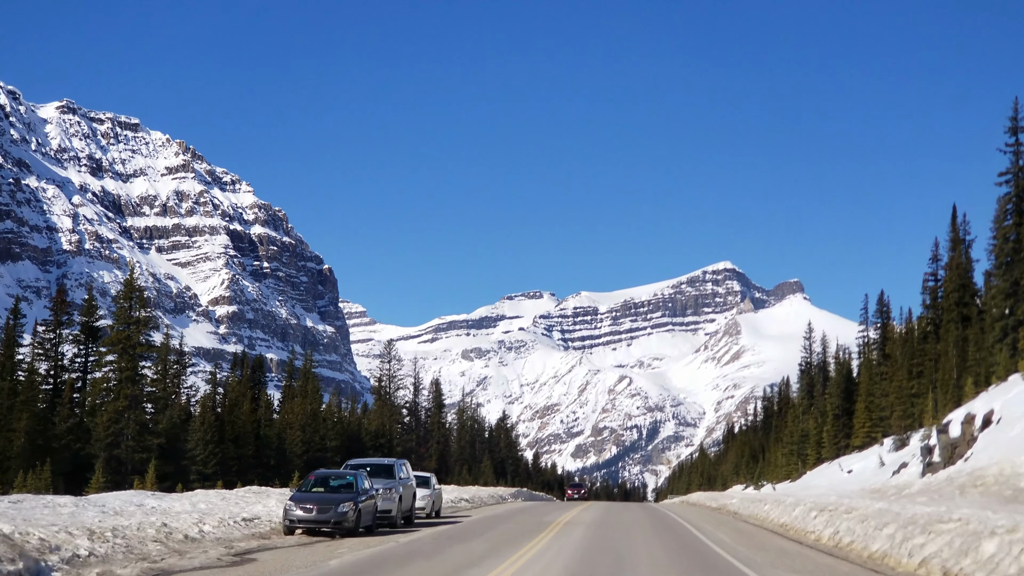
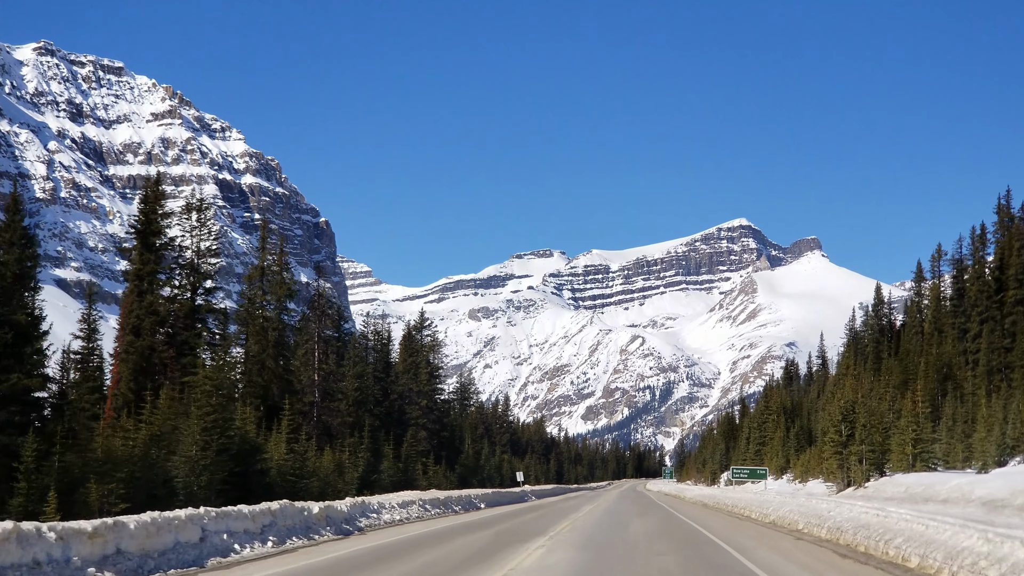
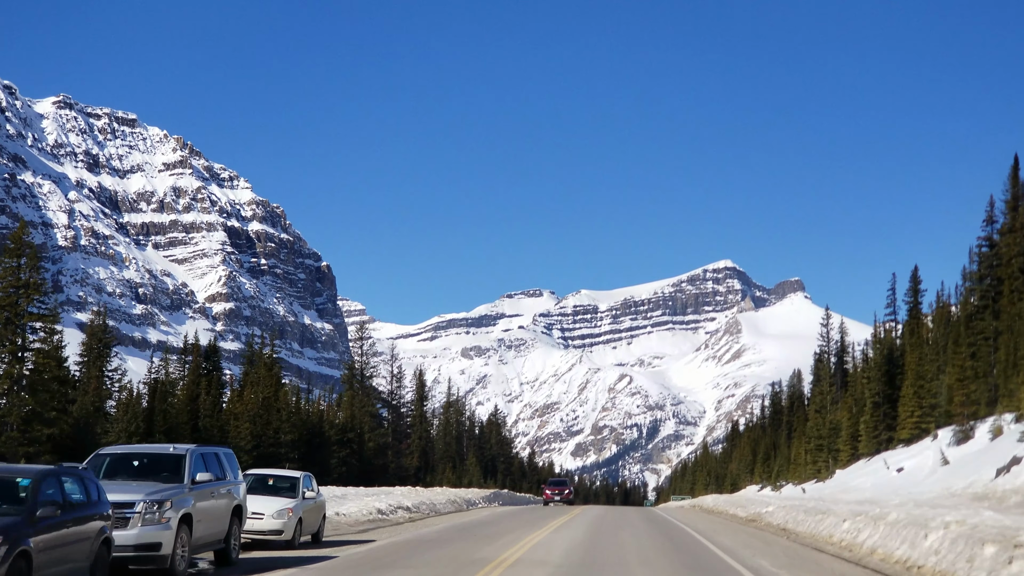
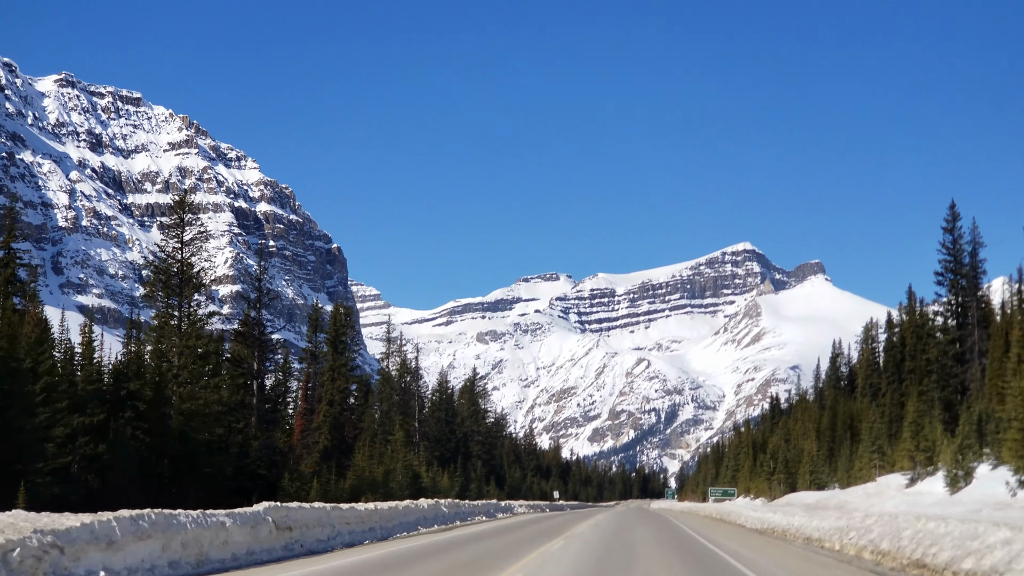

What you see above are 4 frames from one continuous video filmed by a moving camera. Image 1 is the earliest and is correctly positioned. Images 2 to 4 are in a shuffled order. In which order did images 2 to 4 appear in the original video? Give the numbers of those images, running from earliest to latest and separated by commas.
3, 4, 2
